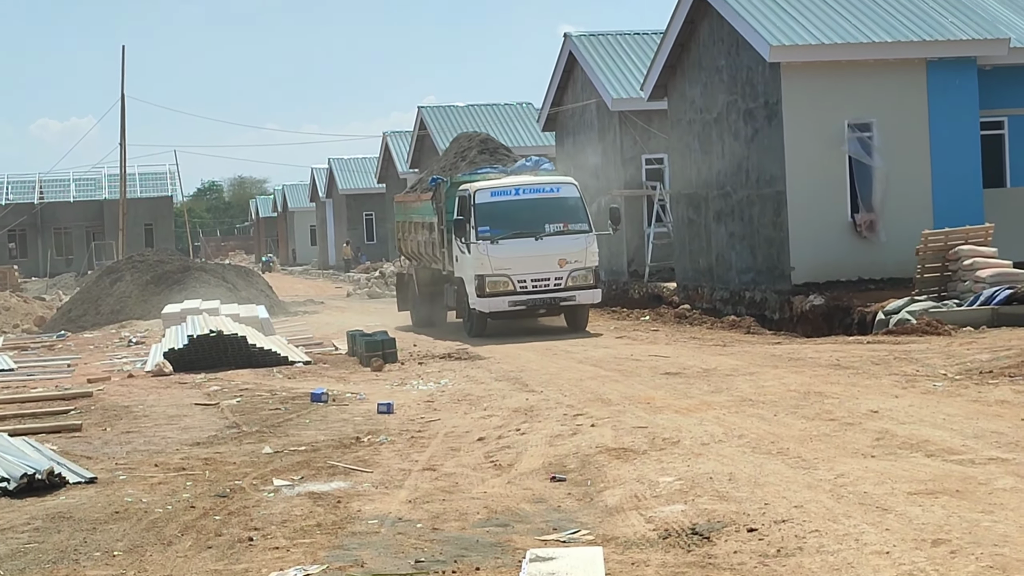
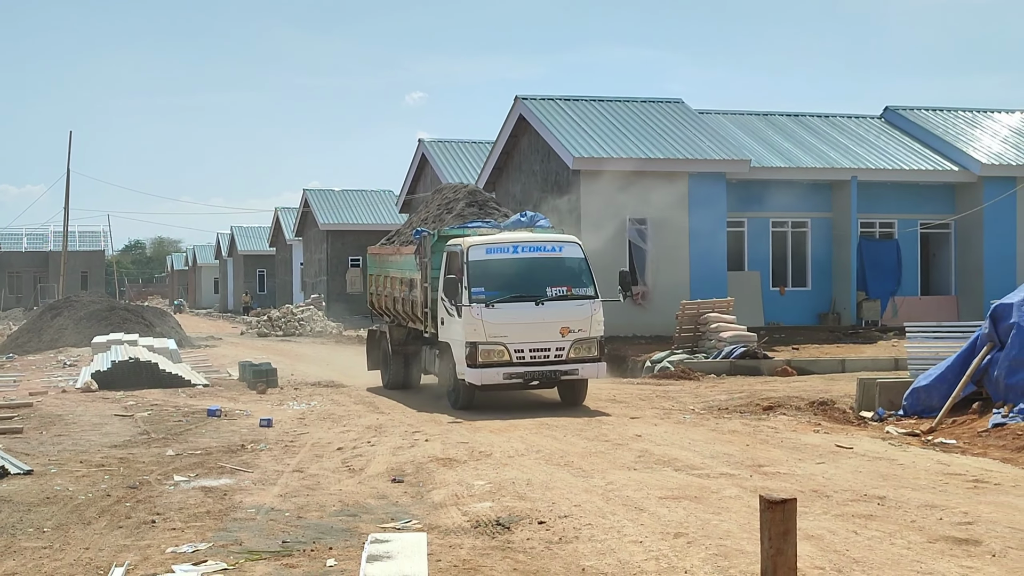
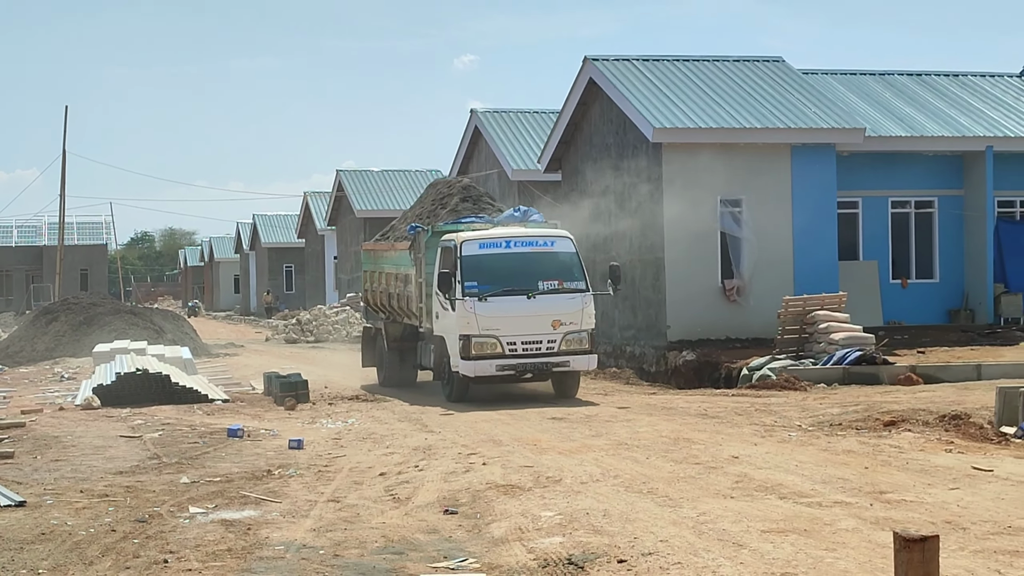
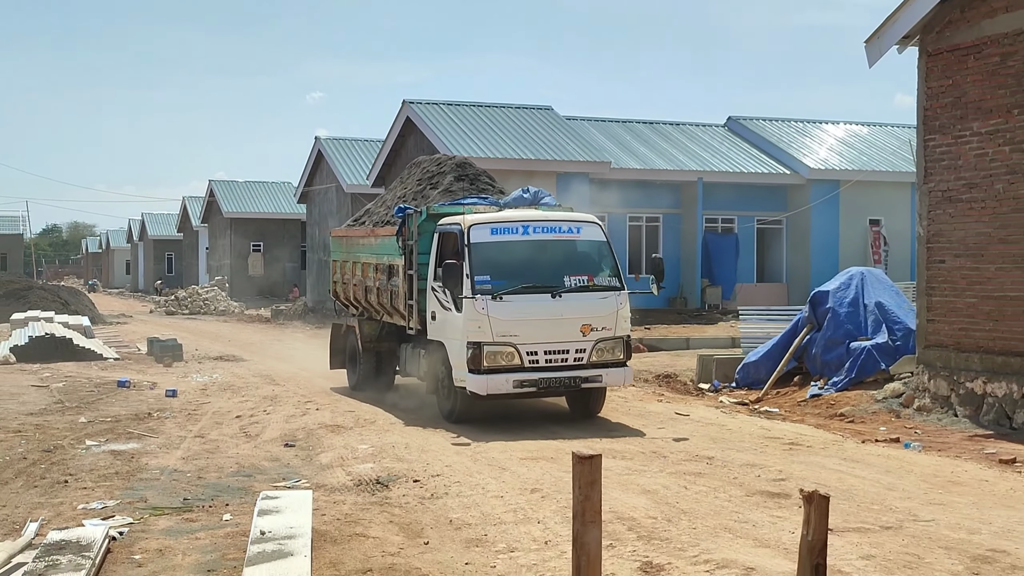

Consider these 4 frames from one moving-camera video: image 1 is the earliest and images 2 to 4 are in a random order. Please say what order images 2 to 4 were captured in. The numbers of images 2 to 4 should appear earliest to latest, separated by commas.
3, 2, 4
